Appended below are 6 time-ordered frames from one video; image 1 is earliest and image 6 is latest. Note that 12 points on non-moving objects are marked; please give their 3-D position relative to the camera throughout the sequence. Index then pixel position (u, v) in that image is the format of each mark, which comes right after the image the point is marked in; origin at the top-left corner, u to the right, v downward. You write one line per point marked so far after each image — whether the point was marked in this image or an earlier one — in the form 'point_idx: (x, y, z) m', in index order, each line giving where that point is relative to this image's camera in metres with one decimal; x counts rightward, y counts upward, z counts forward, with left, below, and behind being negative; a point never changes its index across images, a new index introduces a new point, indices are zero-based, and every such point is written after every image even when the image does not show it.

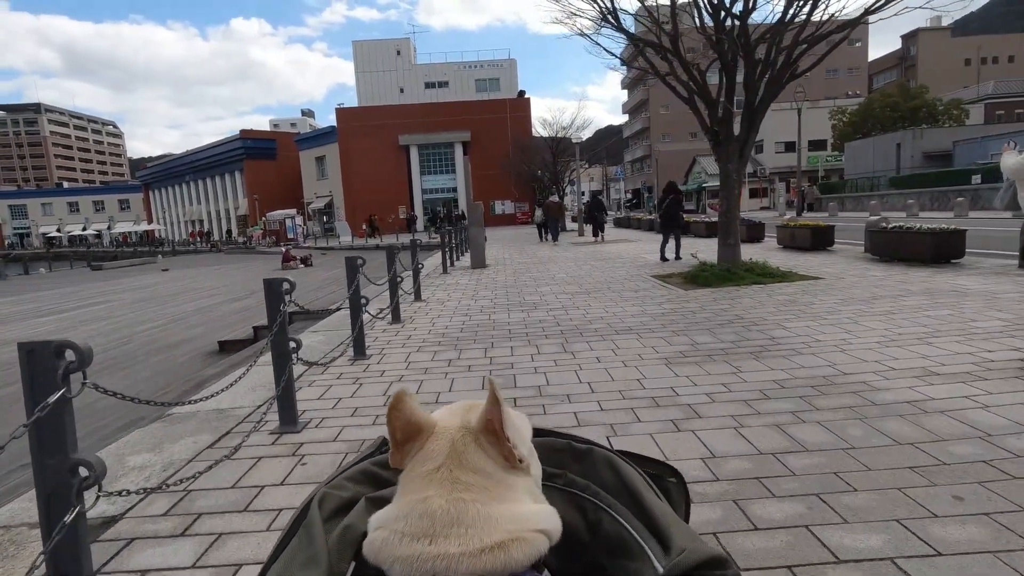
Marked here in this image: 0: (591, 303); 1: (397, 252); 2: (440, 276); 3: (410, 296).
0: (+1.1, -0.2, +8.2) m
1: (-1.6, +0.5, +8.0) m
2: (-1.6, +0.3, +13.0) m
3: (-1.5, -0.2, +9.3) m
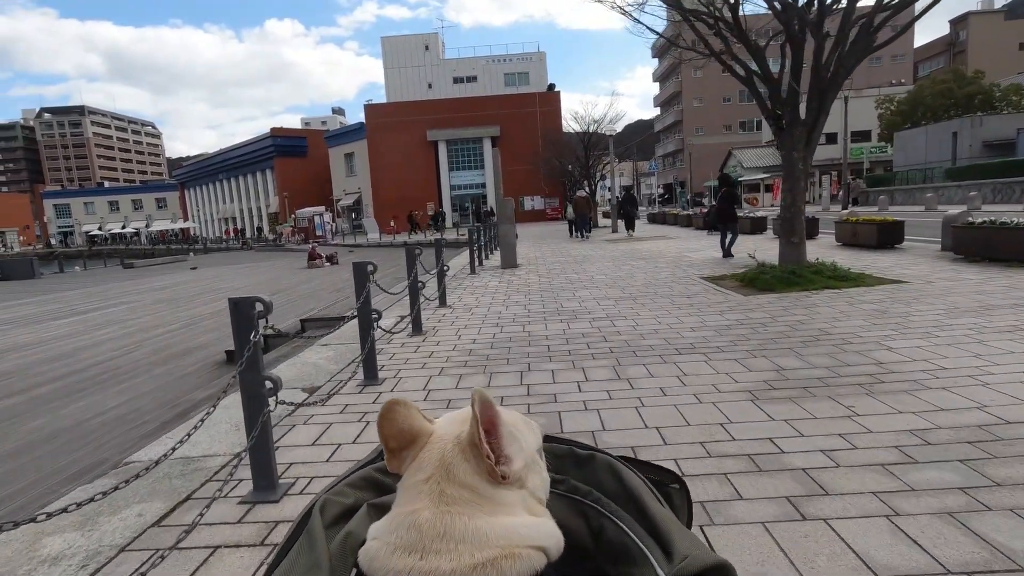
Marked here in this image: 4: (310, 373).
0: (+1.6, -0.3, +7.1) m
1: (-1.1, +0.4, +7.1) m
2: (-0.9, +0.2, +12.1) m
3: (-1.0, -0.3, +8.4) m
4: (-1.8, -0.8, +5.3) m
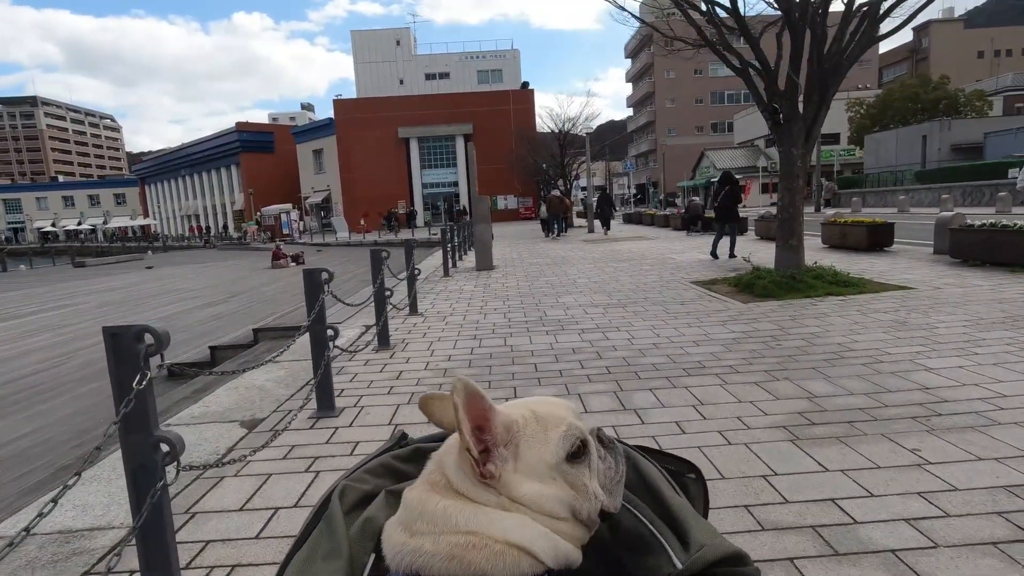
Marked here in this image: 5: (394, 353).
0: (+1.4, -0.4, +6.4) m
1: (-1.4, +0.3, +6.3) m
2: (-1.4, +0.1, +11.3) m
3: (-1.3, -0.3, +7.6) m
4: (-2.0, -0.8, +4.5) m
5: (-1.2, -0.6, +5.7) m
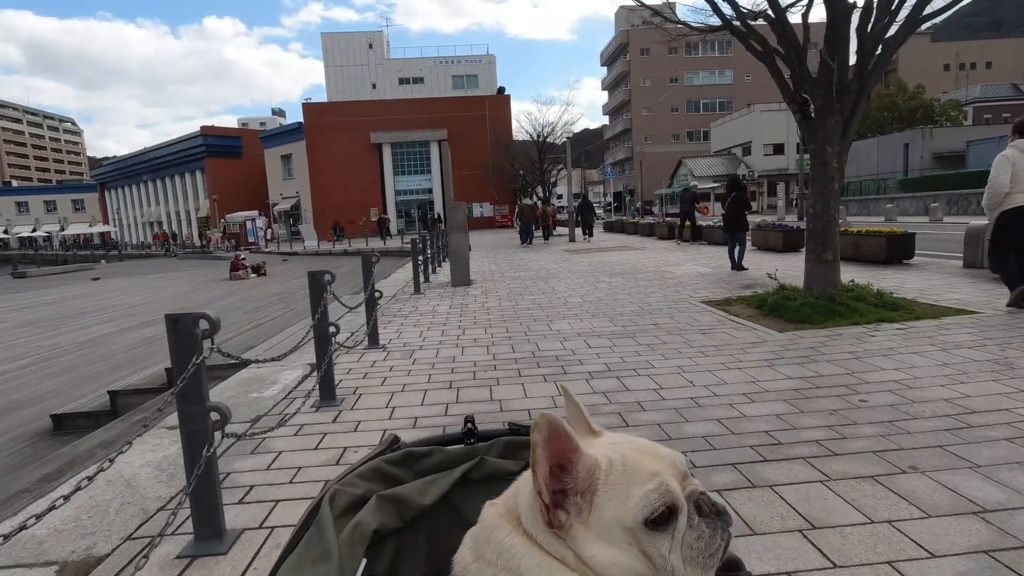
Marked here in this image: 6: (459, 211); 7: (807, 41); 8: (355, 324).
0: (+1.2, -0.6, +5.1) m
1: (-1.5, +0.1, +4.8) m
2: (-1.7, -0.2, +9.8) m
3: (-1.5, -0.6, +6.1) m
4: (-2.0, -1.1, +2.9) m
5: (-1.2, -0.9, +4.2) m
6: (-1.0, +1.5, +11.4) m
7: (+3.6, +3.0, +7.1) m
8: (-2.0, -0.4, +7.5) m
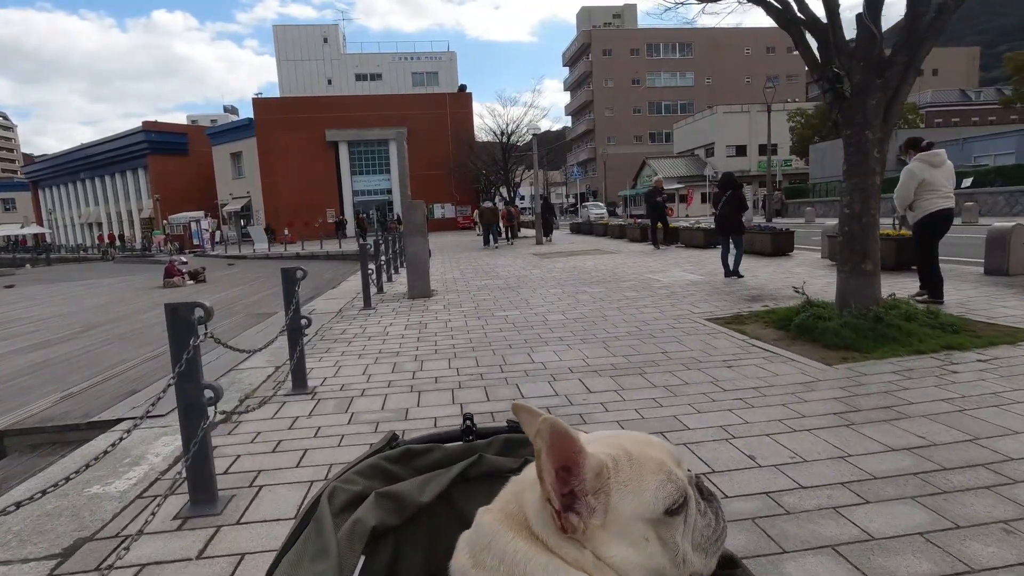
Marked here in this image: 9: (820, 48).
0: (+1.1, -0.8, +3.7) m
1: (-1.6, -0.1, +3.2) m
2: (-2.2, -0.4, +8.2) m
3: (-1.7, -0.8, +4.5) m
4: (-2.0, -1.3, +1.3) m
5: (-1.3, -1.1, +2.7) m
6: (-1.6, +1.3, +9.9) m
7: (+3.3, +2.8, +5.8) m
8: (-2.3, -0.6, +5.9) m
9: (+3.1, +2.4, +5.9) m
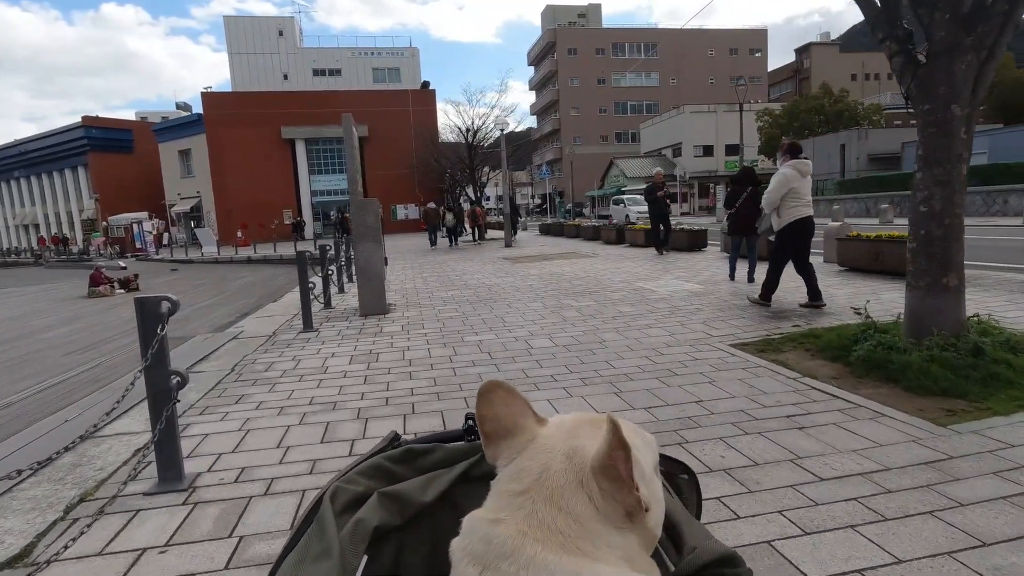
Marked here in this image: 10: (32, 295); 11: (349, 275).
0: (+1.1, -1.0, +2.2) m
1: (-1.6, -0.3, +1.6) m
2: (-2.5, -0.6, +6.6) m
3: (-1.8, -1.0, +2.9) m
4: (-1.9, -1.5, -0.3) m
5: (-1.3, -1.3, +1.1) m
6: (-2.0, +1.1, +8.3) m
7: (+3.1, +2.7, +4.5) m
8: (-2.4, -0.8, +4.2) m
9: (+2.9, +2.2, +4.6) m
10: (-15.9, -0.2, +19.5) m
11: (-3.4, +0.3, +12.2) m
